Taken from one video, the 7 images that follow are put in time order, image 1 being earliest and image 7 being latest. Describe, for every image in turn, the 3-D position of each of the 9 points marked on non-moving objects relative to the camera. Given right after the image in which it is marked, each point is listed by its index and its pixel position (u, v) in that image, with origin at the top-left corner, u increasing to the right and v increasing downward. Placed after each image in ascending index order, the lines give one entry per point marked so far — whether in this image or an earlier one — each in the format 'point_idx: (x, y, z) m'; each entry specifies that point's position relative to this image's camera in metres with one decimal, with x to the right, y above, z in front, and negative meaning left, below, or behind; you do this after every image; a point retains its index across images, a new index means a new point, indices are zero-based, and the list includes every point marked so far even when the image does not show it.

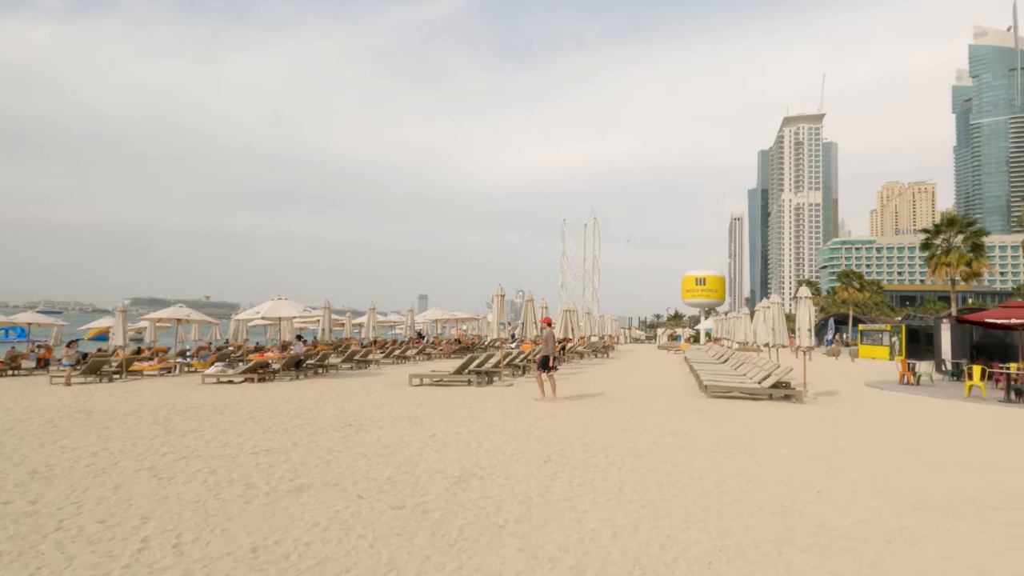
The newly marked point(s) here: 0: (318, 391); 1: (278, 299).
0: (-4.4, -2.3, +12.0) m
1: (-7.2, -0.3, +16.3) m
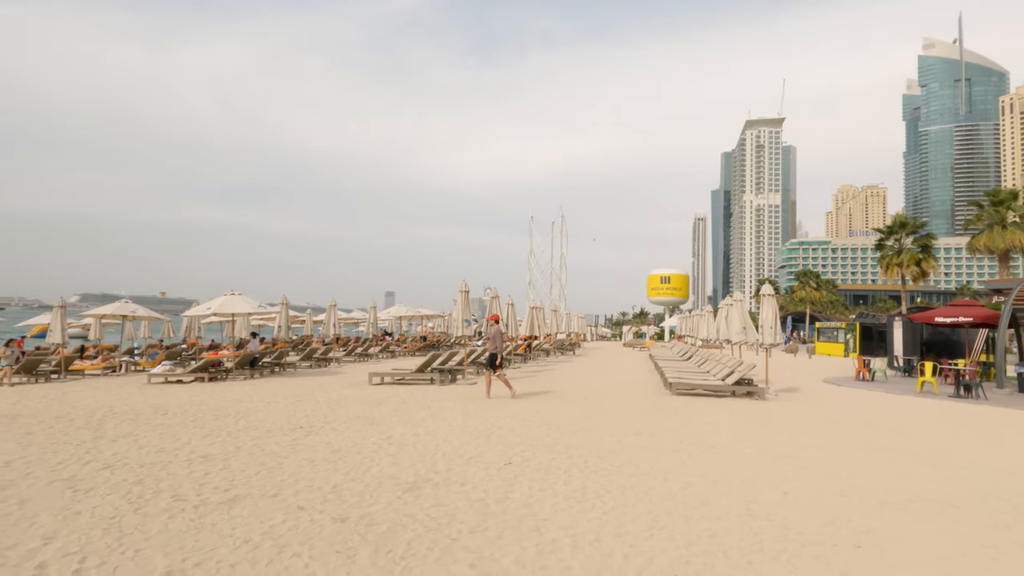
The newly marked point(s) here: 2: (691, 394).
0: (-5.1, -2.2, +11.5) m
1: (-8.2, -0.2, +15.6) m
2: (+4.0, -2.4, +11.9) m
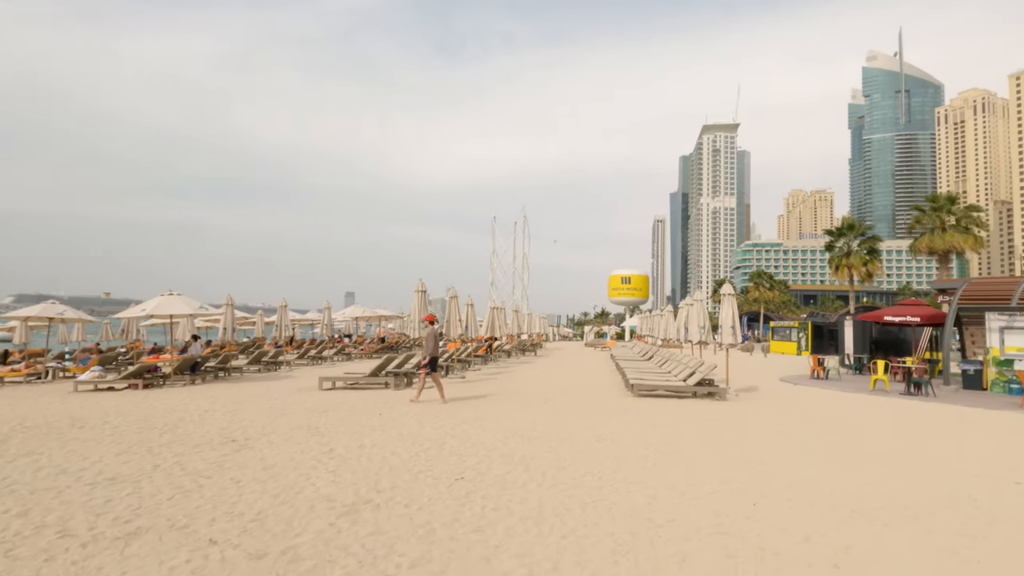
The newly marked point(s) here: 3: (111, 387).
0: (-6.0, -2.2, +10.7) m
1: (-9.3, -0.2, +14.6) m
2: (+3.1, -2.4, +11.8) m
3: (-10.1, -2.5, +13.4) m
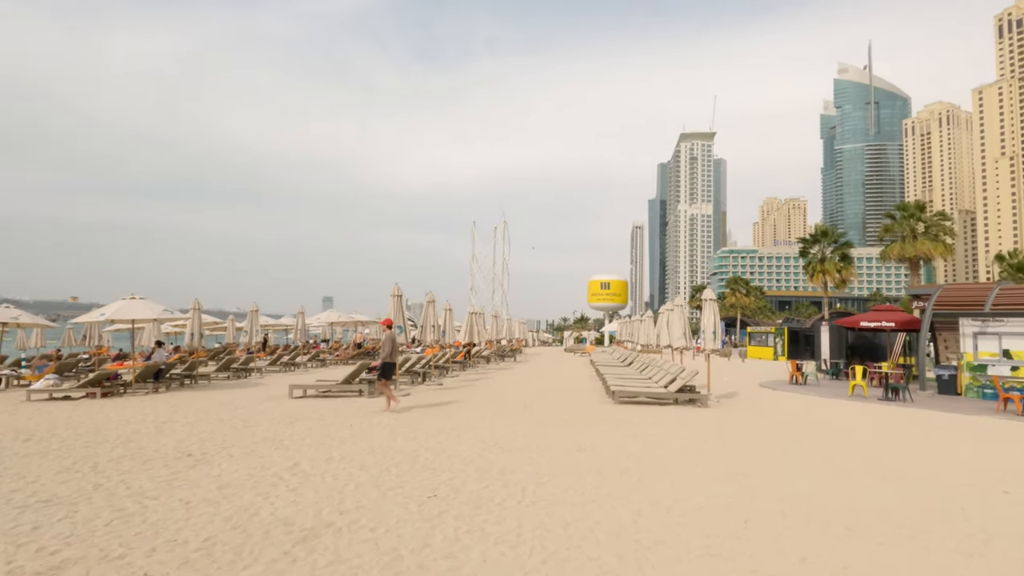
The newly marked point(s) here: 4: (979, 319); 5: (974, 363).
0: (-6.4, -2.3, +10.1) m
1: (-9.9, -0.3, +13.9) m
2: (+2.6, -2.5, +11.6) m
3: (-10.6, -2.6, +12.7) m
4: (+12.1, -0.8, +13.8) m
5: (+12.0, -2.0, +13.9) m
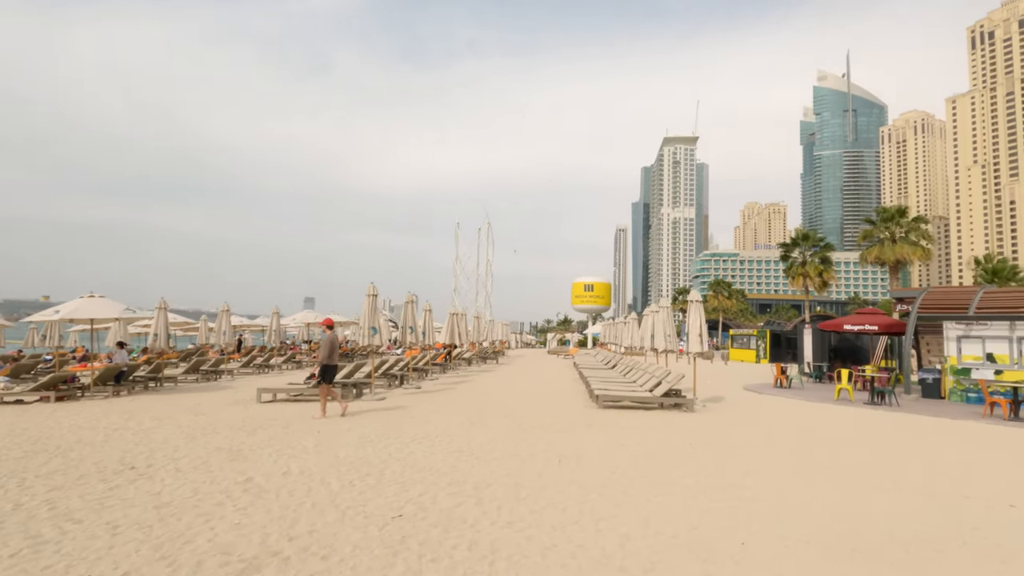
0: (-6.8, -2.2, +9.5) m
1: (-10.4, -0.2, +13.2) m
2: (+2.2, -2.5, +11.2) m
3: (-11.1, -2.5, +12.0) m
4: (+11.6, -0.9, +13.8) m
5: (+11.5, -2.0, +13.8) m
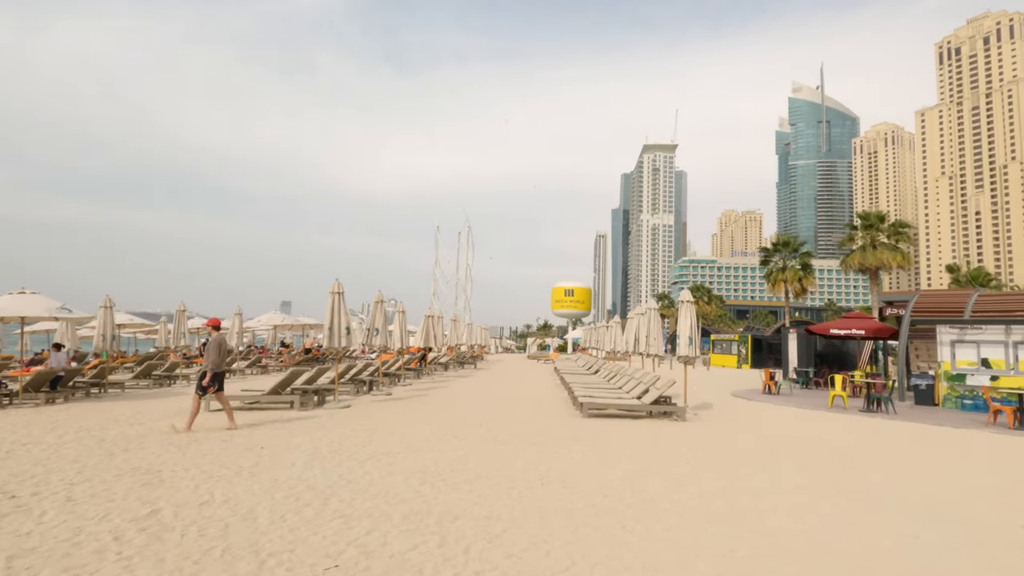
0: (-7.1, -2.1, +8.3) m
1: (-10.8, -0.1, +11.9) m
2: (+1.8, -2.5, +10.4) m
3: (-11.5, -2.4, +10.7) m
4: (+11.1, -0.9, +13.3) m
5: (+11.0, -2.1, +13.3) m
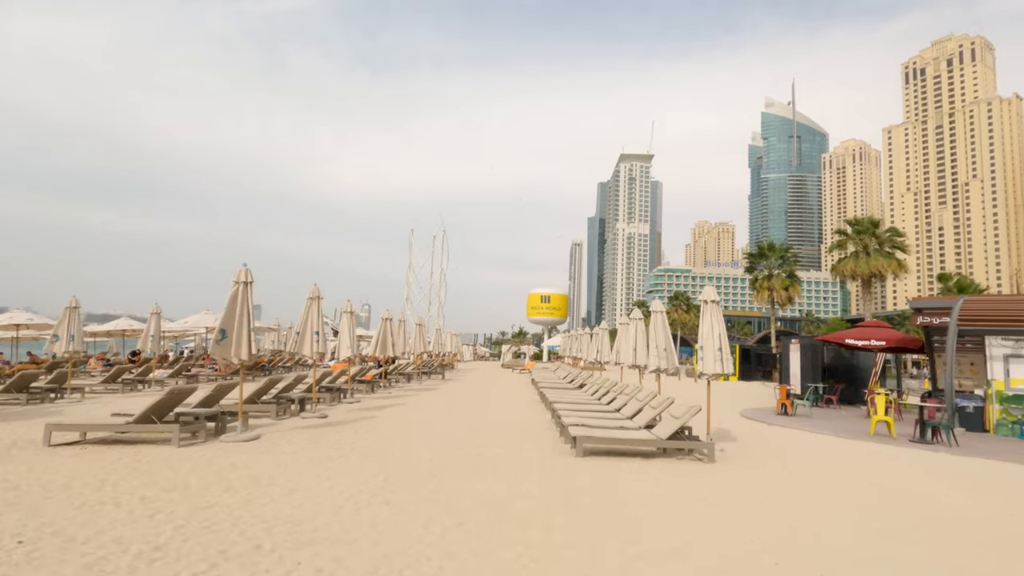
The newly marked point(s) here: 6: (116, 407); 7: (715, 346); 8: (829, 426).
0: (-7.5, -1.9, +5.4) m
1: (-11.3, +0.2, +8.8) m
2: (+1.3, -2.4, +7.8) m
3: (-12.0, -2.1, +7.5) m
4: (+10.5, -1.0, +11.2) m
5: (+10.3, -2.2, +11.2) m
6: (-7.2, -2.1, +9.7) m
7: (+3.1, -0.9, +8.3) m
8: (+6.9, -3.0, +11.7) m
